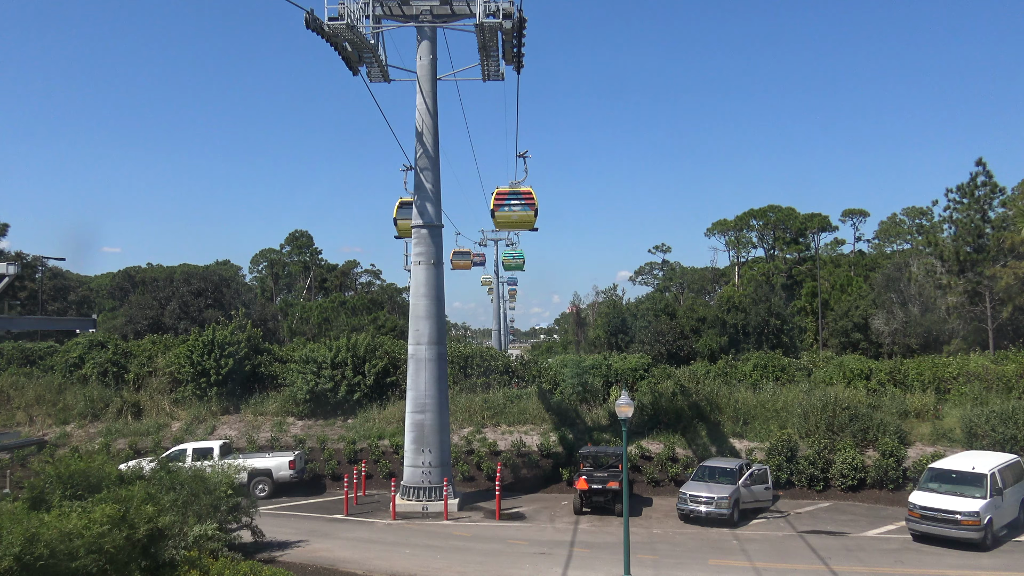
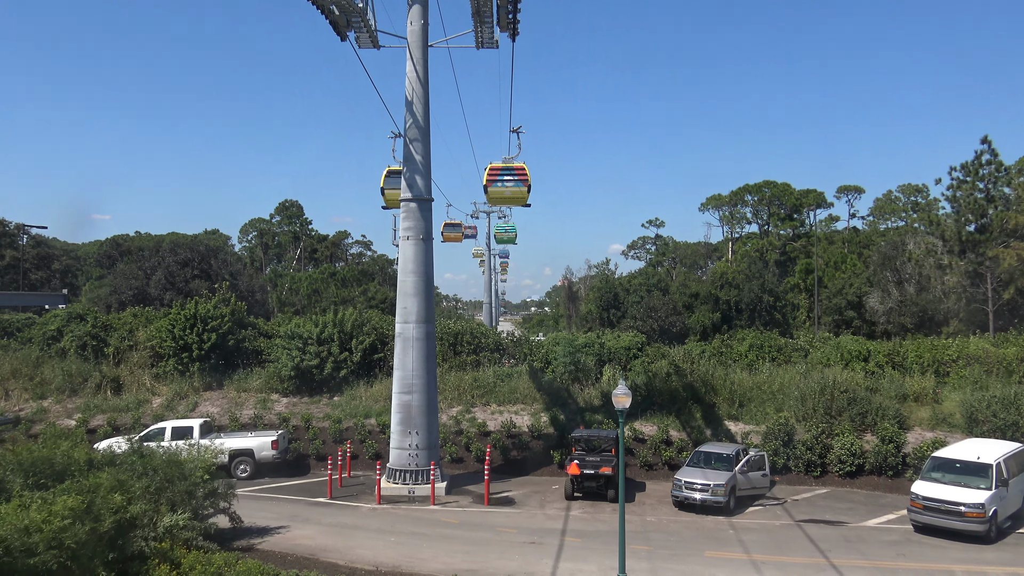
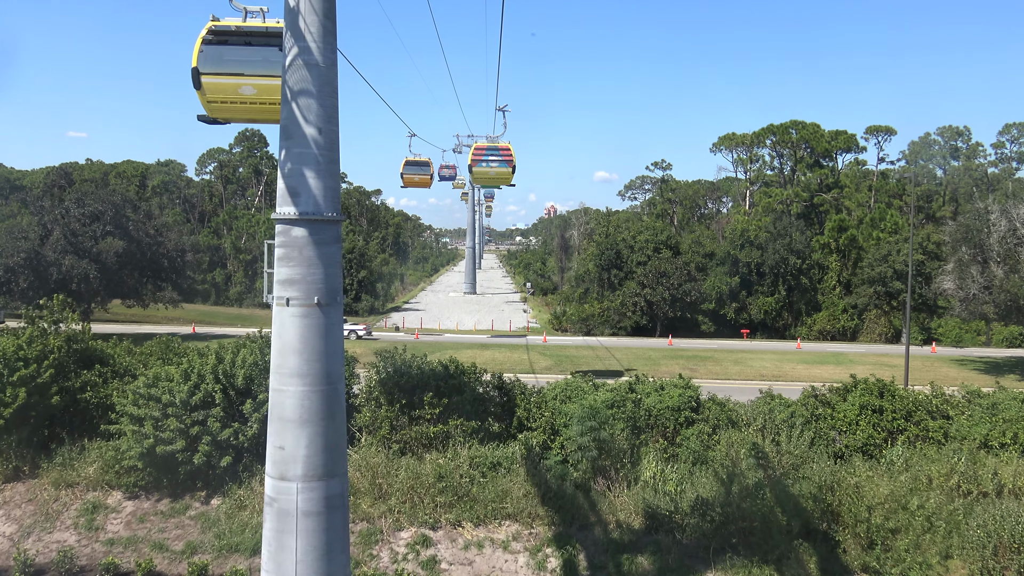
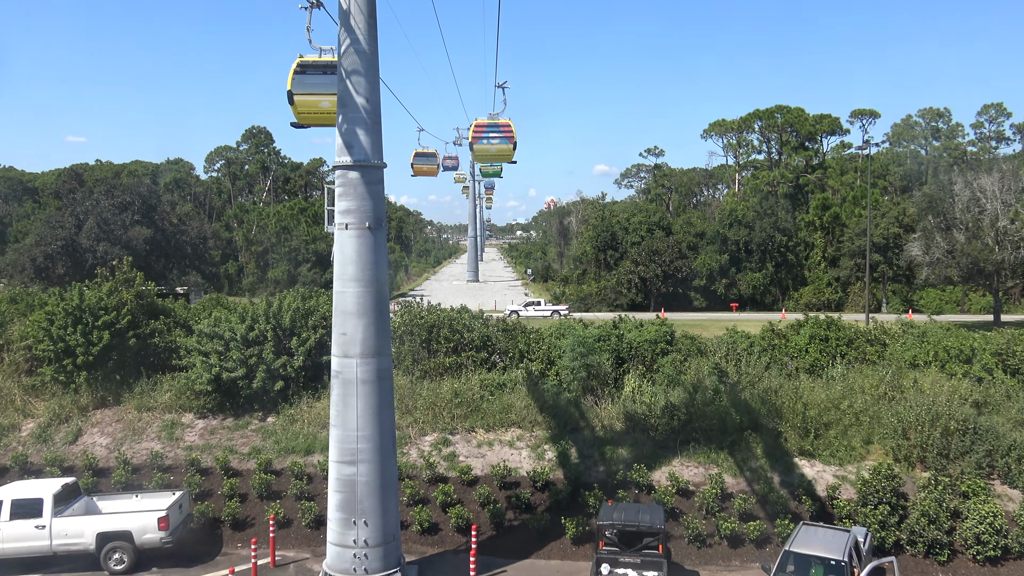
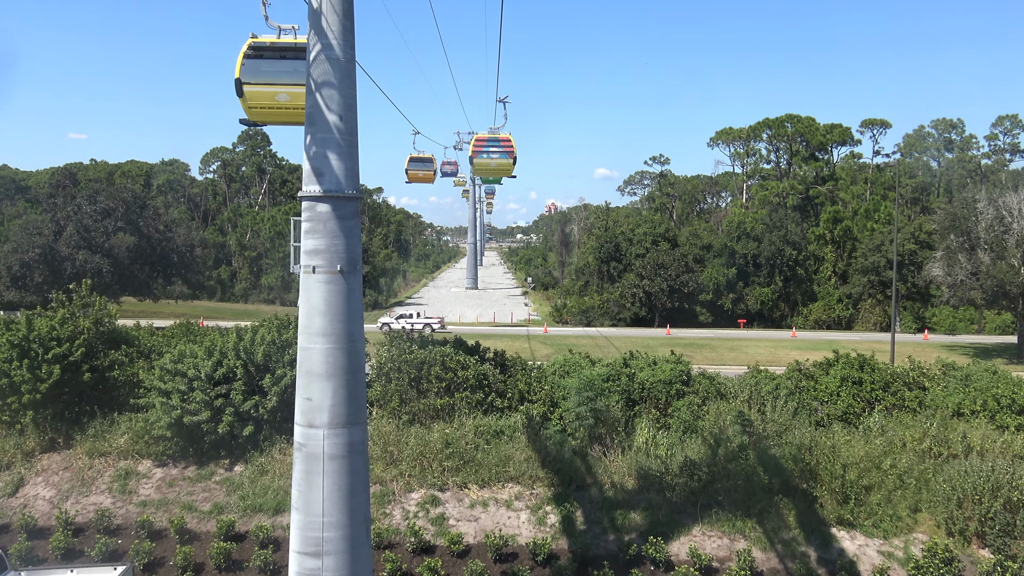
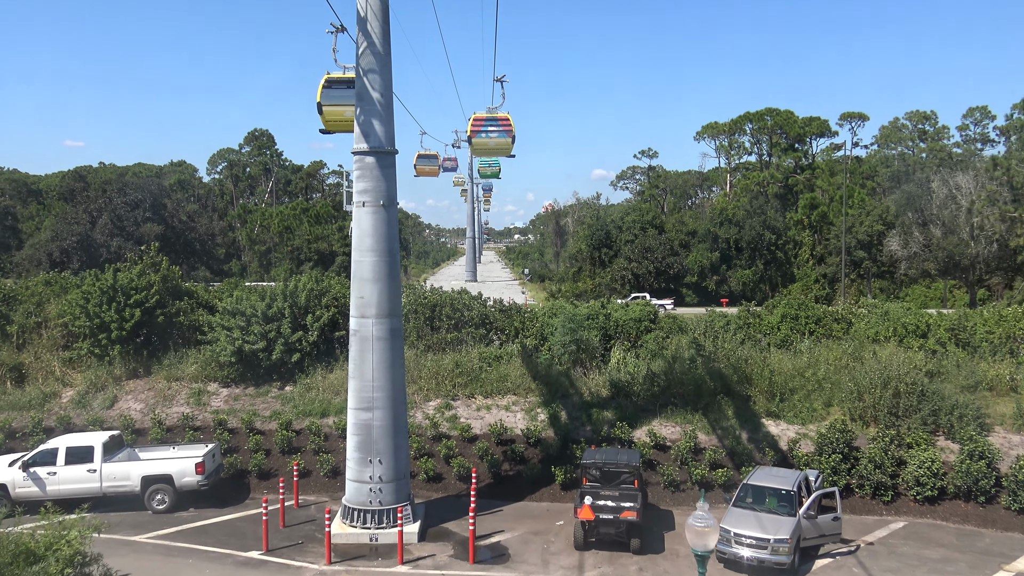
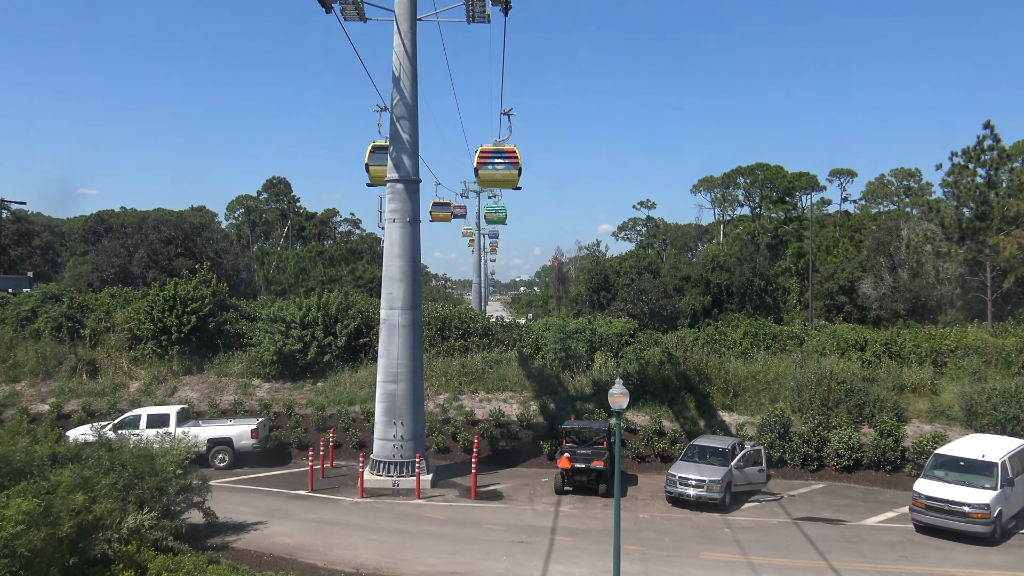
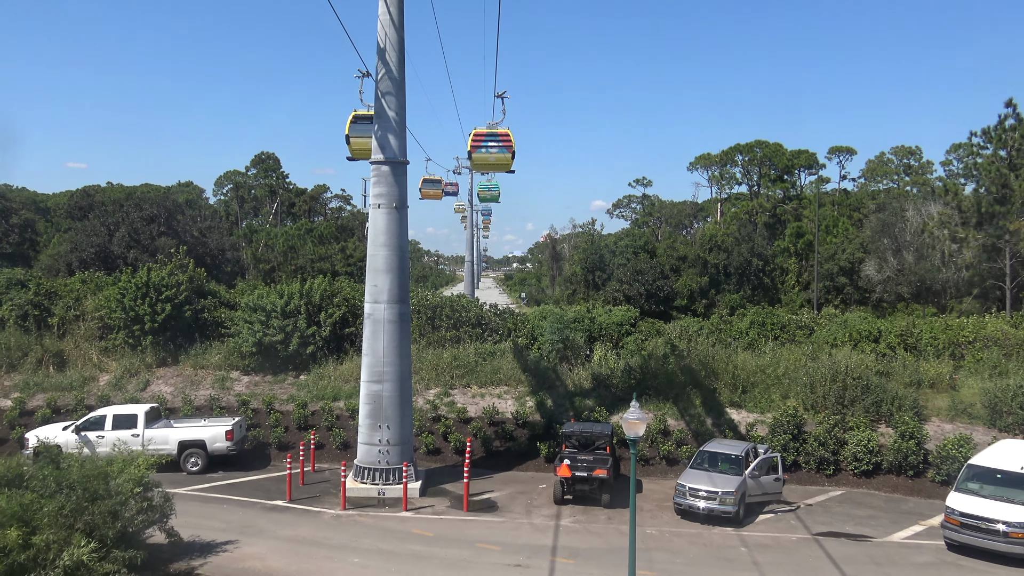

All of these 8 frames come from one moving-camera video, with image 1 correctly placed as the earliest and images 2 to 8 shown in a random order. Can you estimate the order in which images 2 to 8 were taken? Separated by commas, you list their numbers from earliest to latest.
2, 7, 8, 6, 4, 5, 3
